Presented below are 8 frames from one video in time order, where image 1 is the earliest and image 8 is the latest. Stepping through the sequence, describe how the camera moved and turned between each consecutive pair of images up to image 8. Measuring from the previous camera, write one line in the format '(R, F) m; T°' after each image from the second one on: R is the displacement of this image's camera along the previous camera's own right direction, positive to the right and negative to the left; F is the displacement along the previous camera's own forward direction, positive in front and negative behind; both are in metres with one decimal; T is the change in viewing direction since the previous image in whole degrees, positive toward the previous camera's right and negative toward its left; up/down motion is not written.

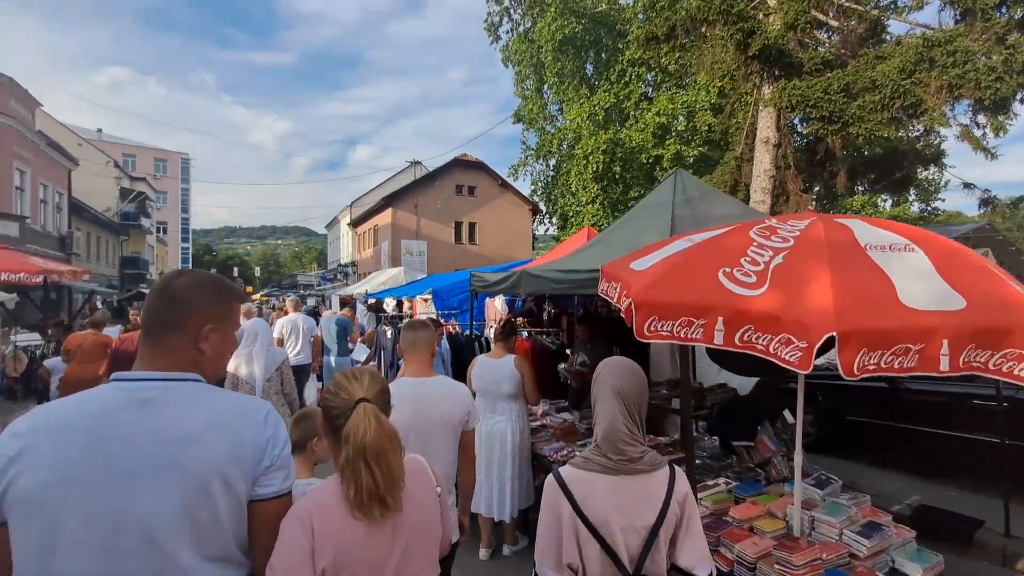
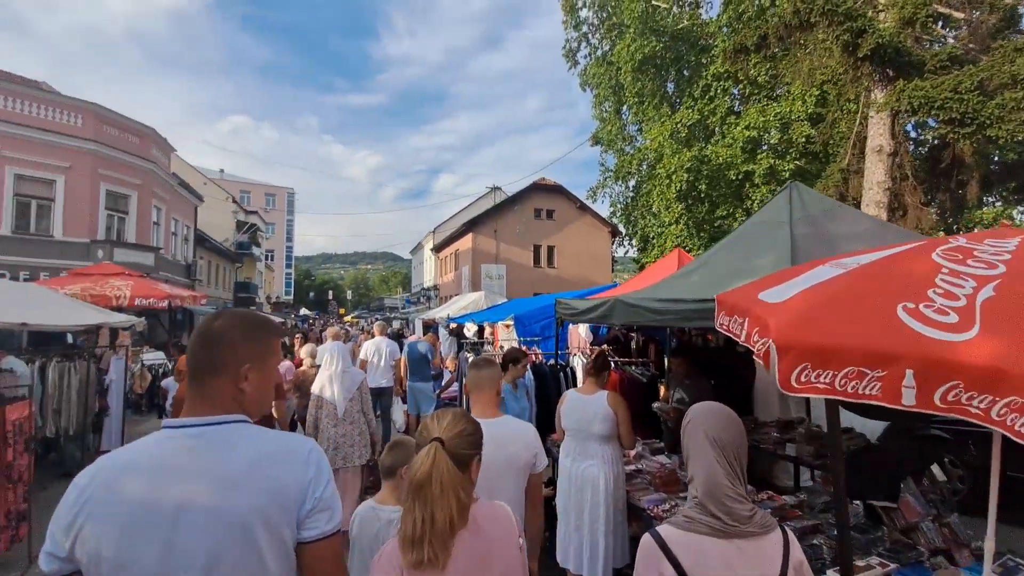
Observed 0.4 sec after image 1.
(-0.1, +0.3) m; -9°
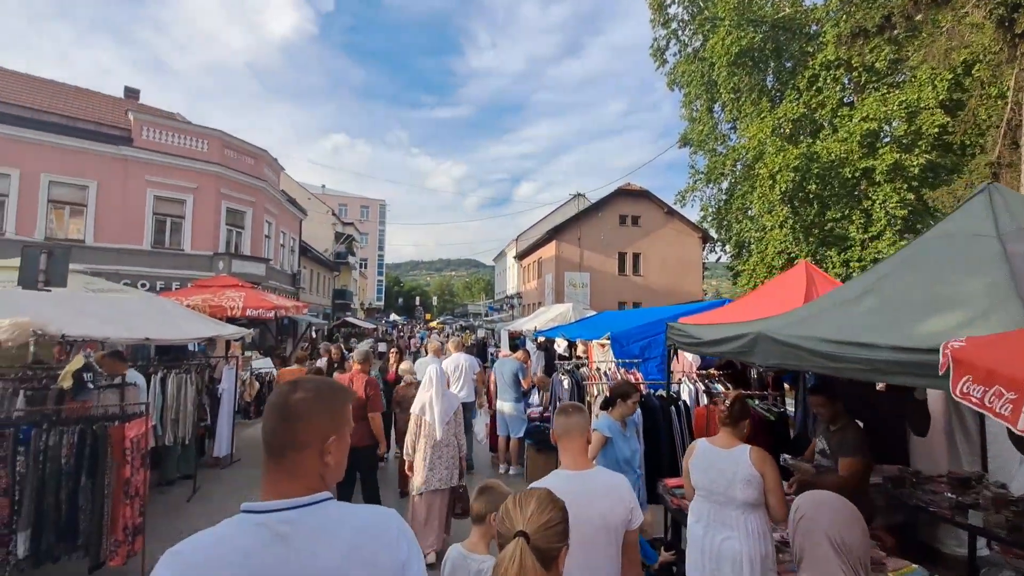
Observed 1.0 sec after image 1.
(-0.2, +0.4) m; -10°
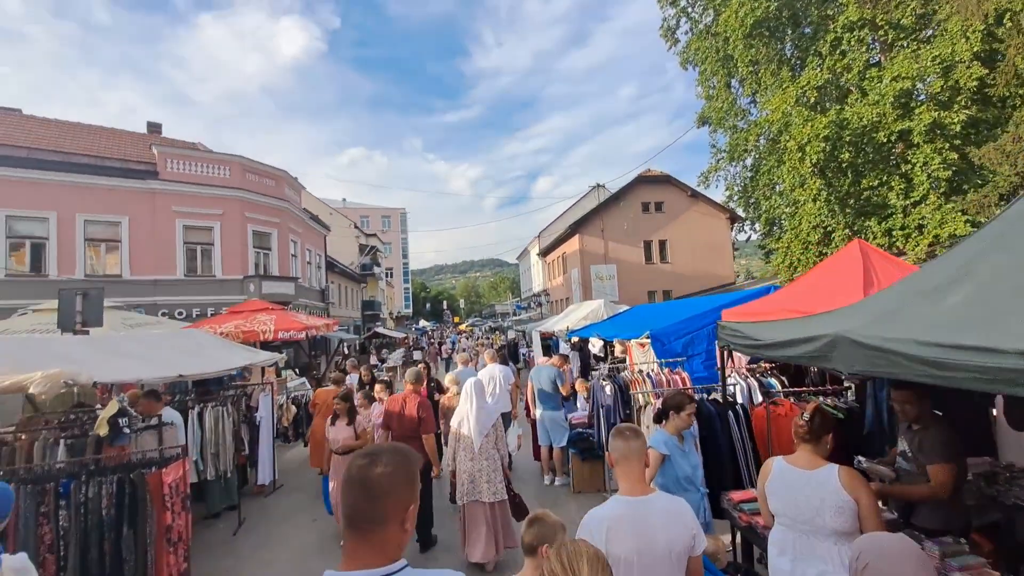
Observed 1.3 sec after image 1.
(-0.1, +0.3) m; -3°
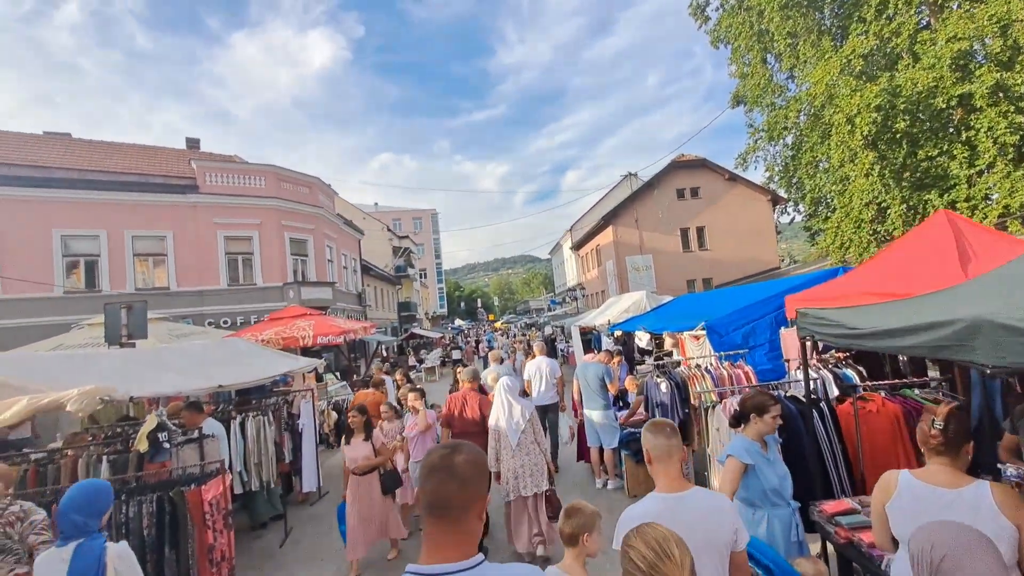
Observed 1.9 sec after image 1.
(-0.1, +0.4) m; -4°
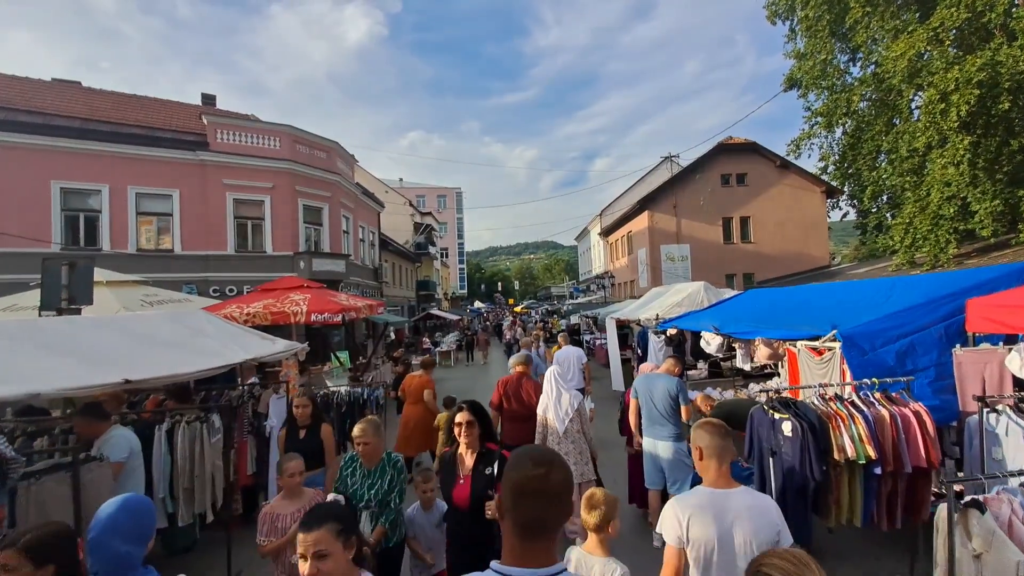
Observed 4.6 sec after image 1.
(-0.2, +1.8) m; -2°
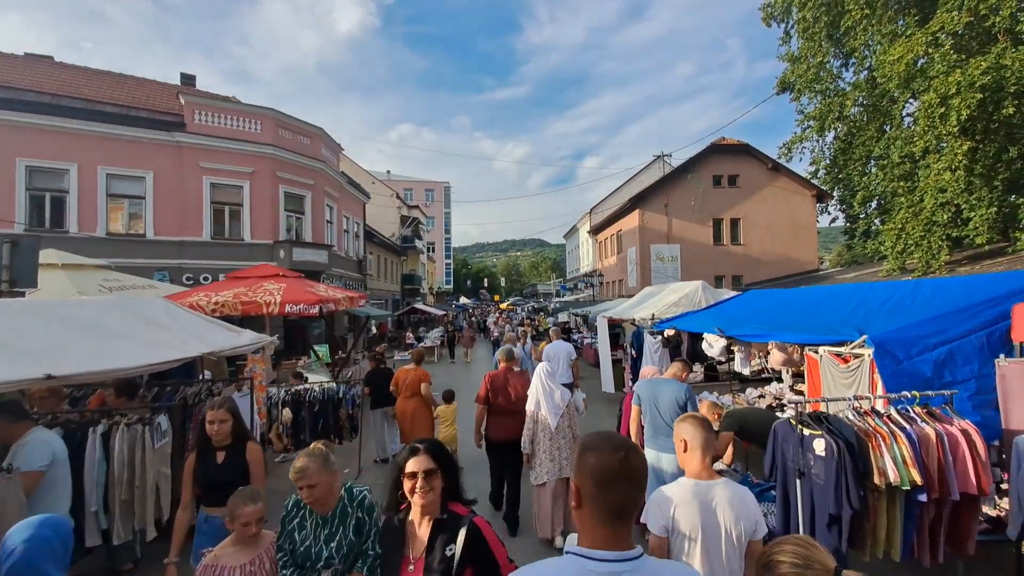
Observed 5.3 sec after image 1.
(-0.1, +0.5) m; +2°
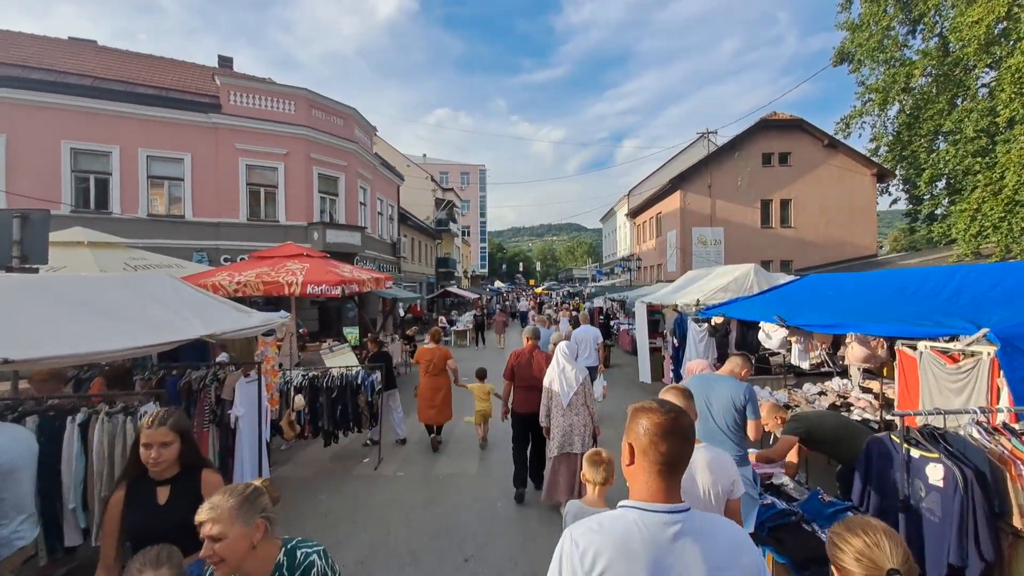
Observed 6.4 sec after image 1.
(+0.1, +0.6) m; -4°
